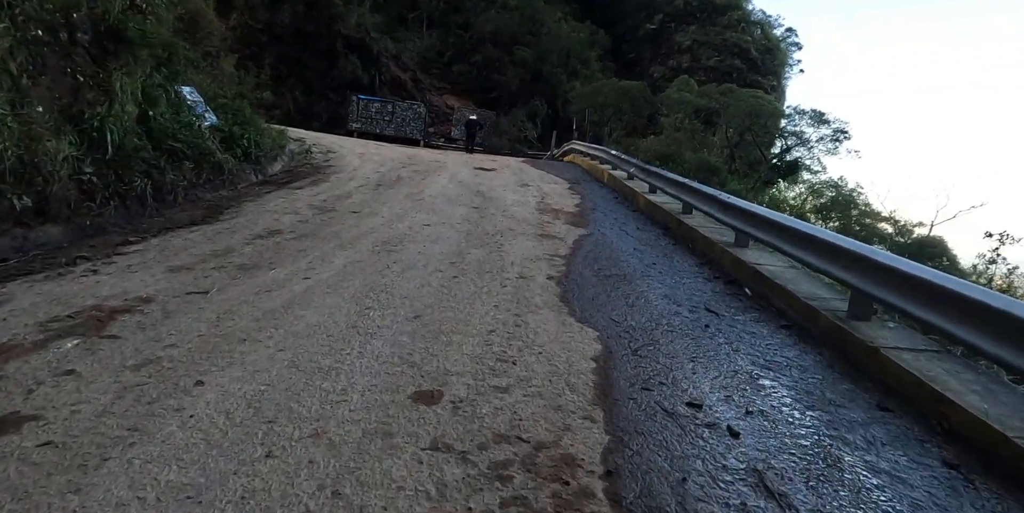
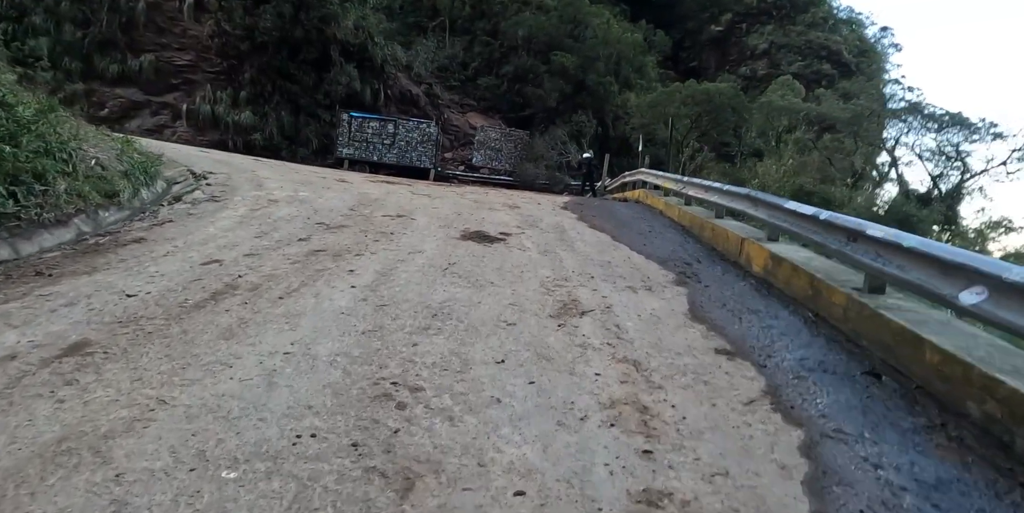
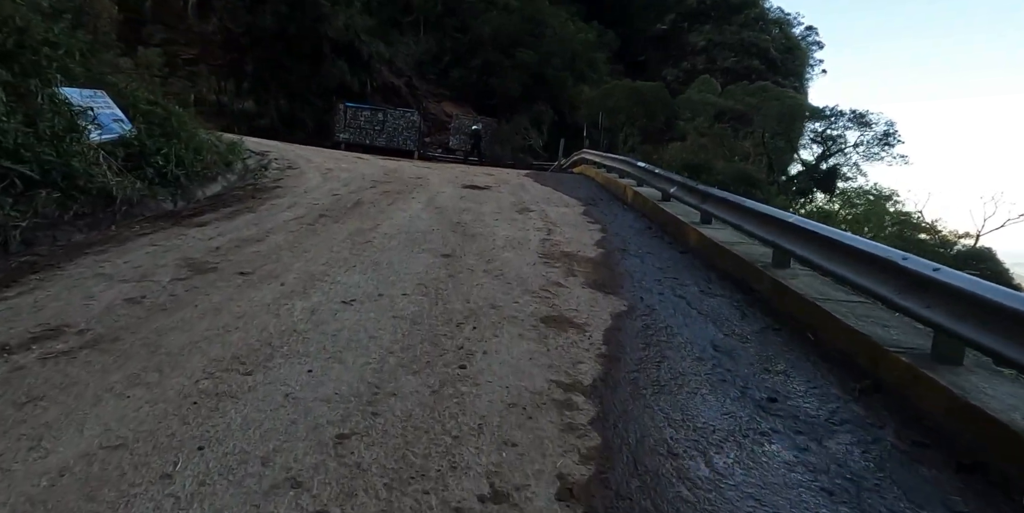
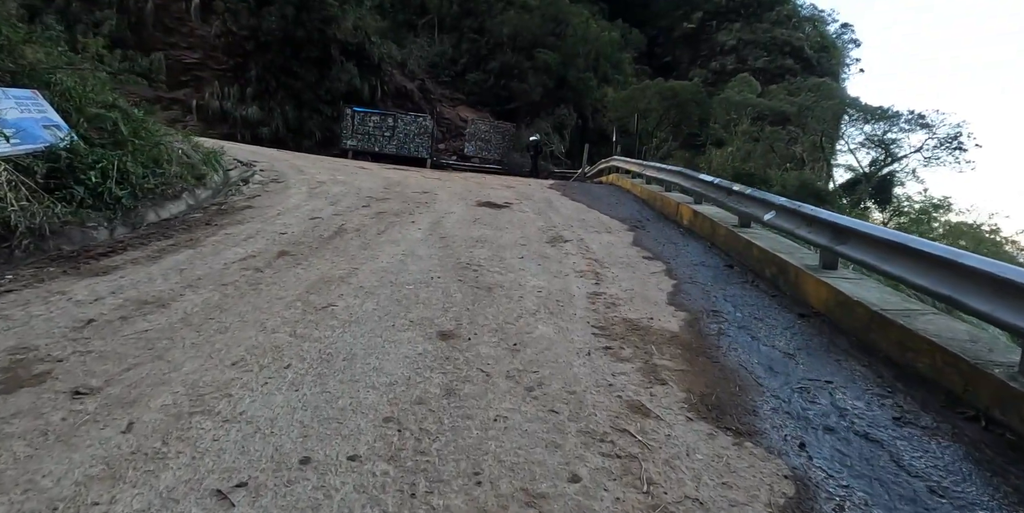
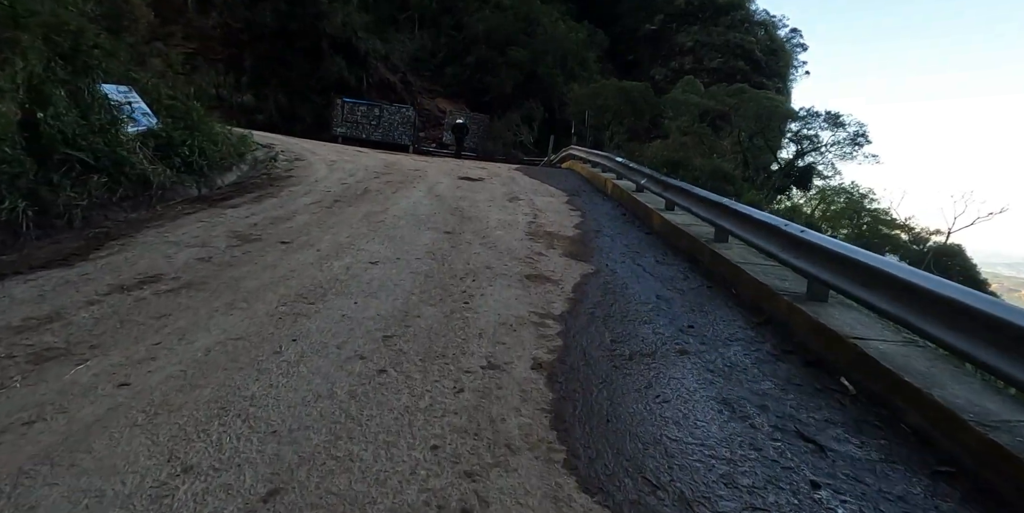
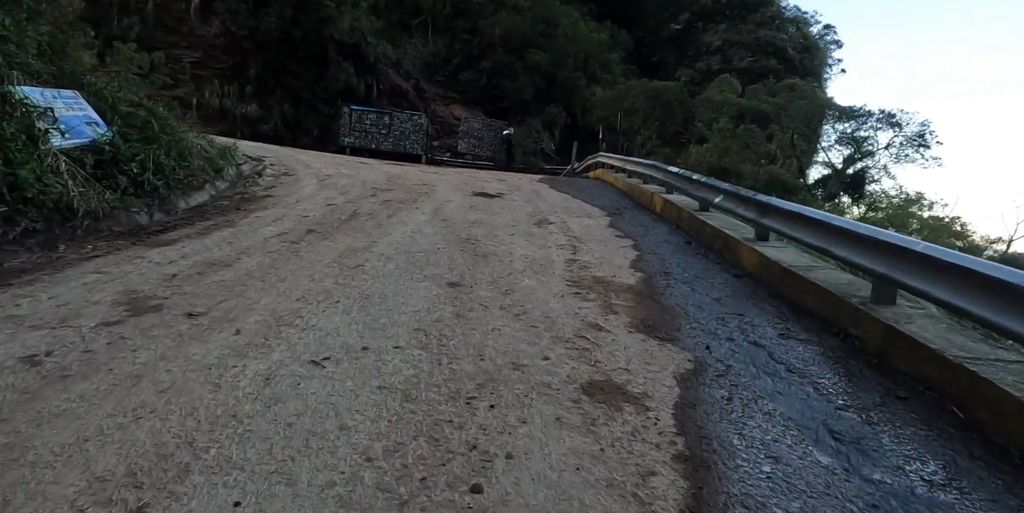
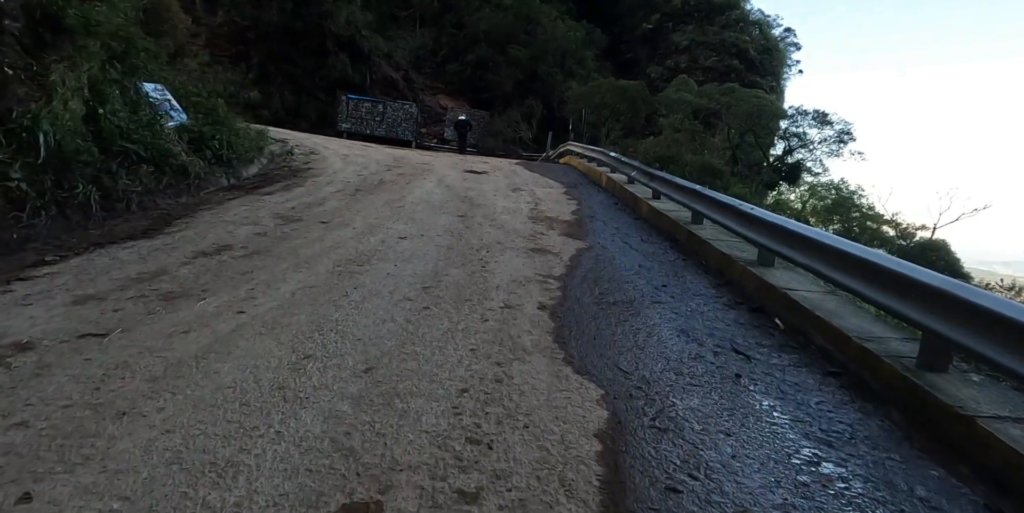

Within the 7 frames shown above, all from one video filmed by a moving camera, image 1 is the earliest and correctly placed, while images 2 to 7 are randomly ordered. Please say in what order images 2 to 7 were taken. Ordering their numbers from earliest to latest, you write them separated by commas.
7, 5, 3, 6, 4, 2
